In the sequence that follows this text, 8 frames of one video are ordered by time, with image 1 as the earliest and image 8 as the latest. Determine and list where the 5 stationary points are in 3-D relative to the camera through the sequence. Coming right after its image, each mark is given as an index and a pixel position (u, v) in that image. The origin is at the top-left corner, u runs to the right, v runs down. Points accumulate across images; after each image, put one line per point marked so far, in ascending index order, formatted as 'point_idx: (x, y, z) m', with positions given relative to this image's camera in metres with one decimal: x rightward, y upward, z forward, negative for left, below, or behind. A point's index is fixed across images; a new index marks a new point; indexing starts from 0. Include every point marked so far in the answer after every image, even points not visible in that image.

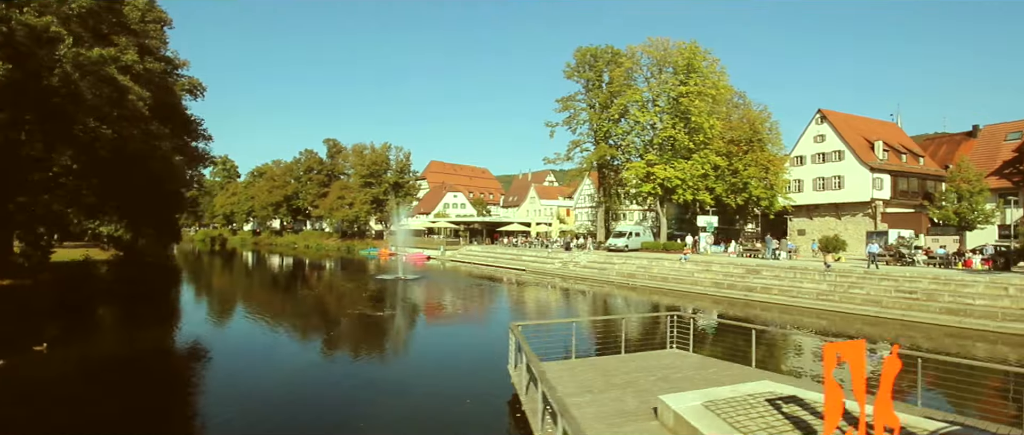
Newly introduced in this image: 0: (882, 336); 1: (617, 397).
0: (+13.9, -4.4, +19.1) m
1: (+2.0, -3.2, +9.3) m
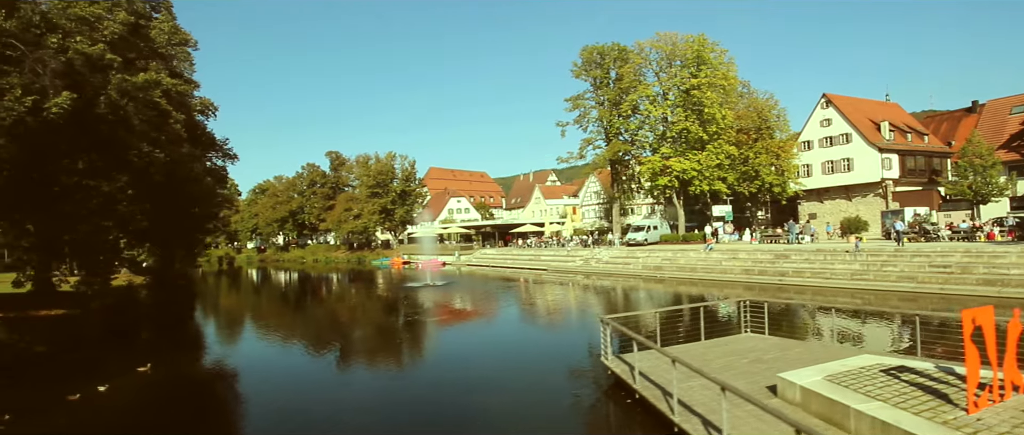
0: (+16.0, -3.5, +19.6) m
1: (+4.1, -3.0, +9.6) m
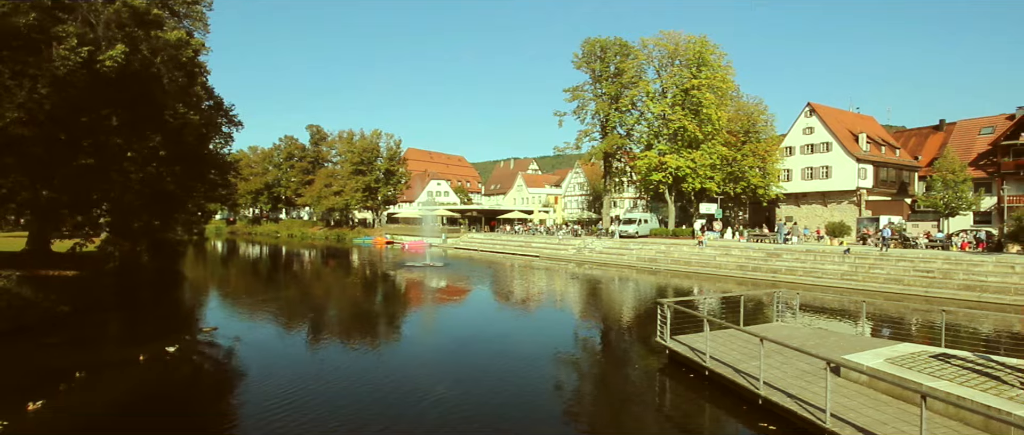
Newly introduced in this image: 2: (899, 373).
0: (+16.8, -3.8, +21.2) m
1: (+5.7, -2.9, +10.5) m
2: (+6.5, -2.6, +8.4) m
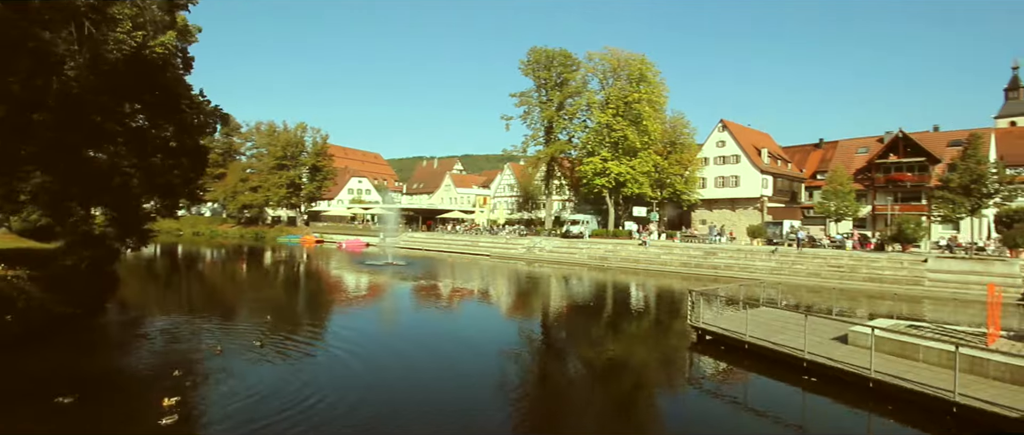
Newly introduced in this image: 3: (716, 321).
0: (+16.3, -4.1, +25.7) m
1: (+7.4, -3.0, +13.1) m
2: (+8.6, -2.7, +11.2) m
3: (+6.0, -3.0, +14.7) m
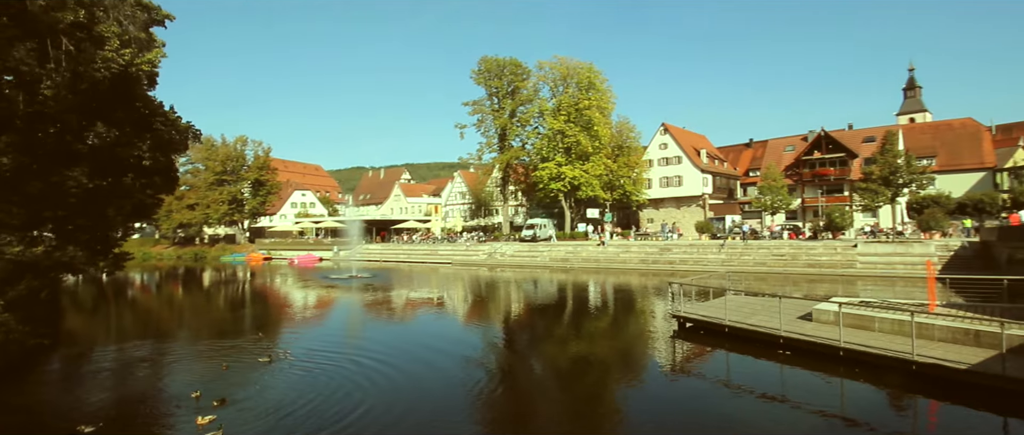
0: (+14.8, -3.7, +28.1) m
1: (+7.4, -2.8, +14.5) m
2: (+8.7, -2.4, +12.8) m
3: (+5.8, -2.9, +16.0) m
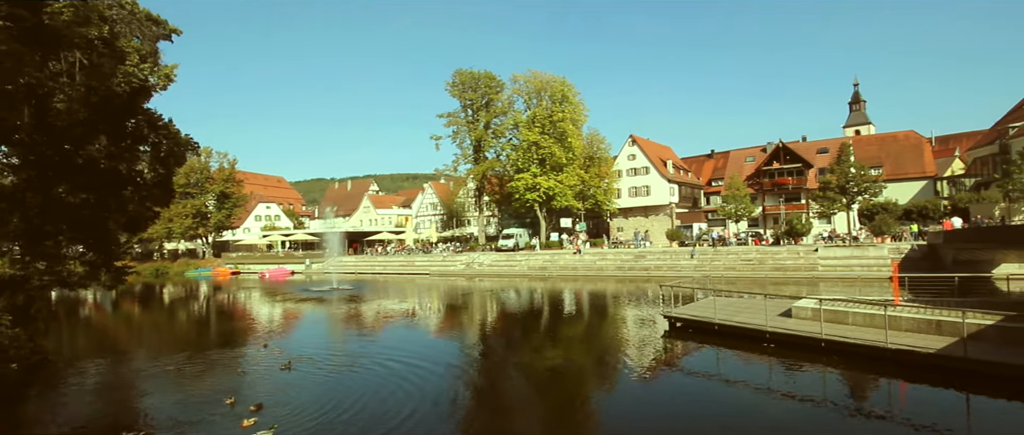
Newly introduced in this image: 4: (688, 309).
0: (+14.0, -4.1, +29.8) m
1: (+7.5, -3.0, +15.7) m
2: (+9.0, -2.5, +14.1) m
3: (+5.8, -3.1, +17.1) m
4: (+5.9, -3.1, +17.0) m
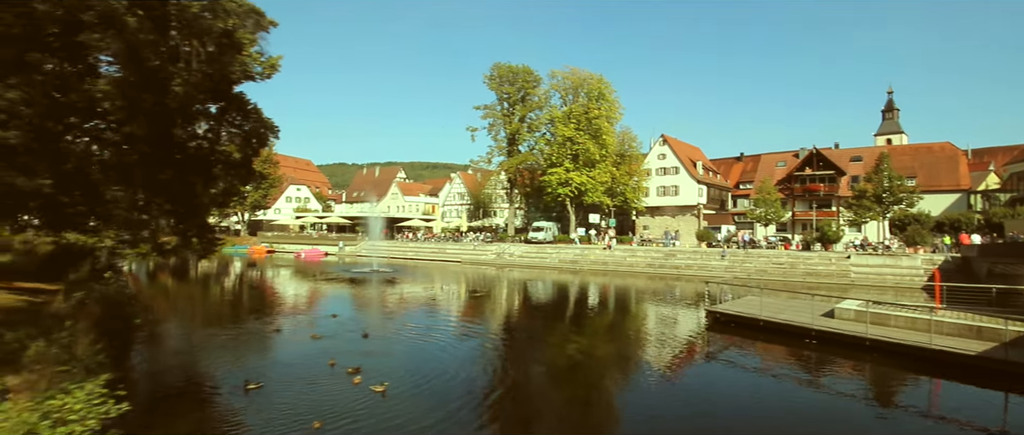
0: (+16.1, -4.3, +30.4) m
1: (+9.2, -3.1, +16.5) m
2: (+10.7, -2.7, +14.8) m
3: (+7.6, -3.1, +17.9) m
4: (+7.7, -3.1, +17.9) m
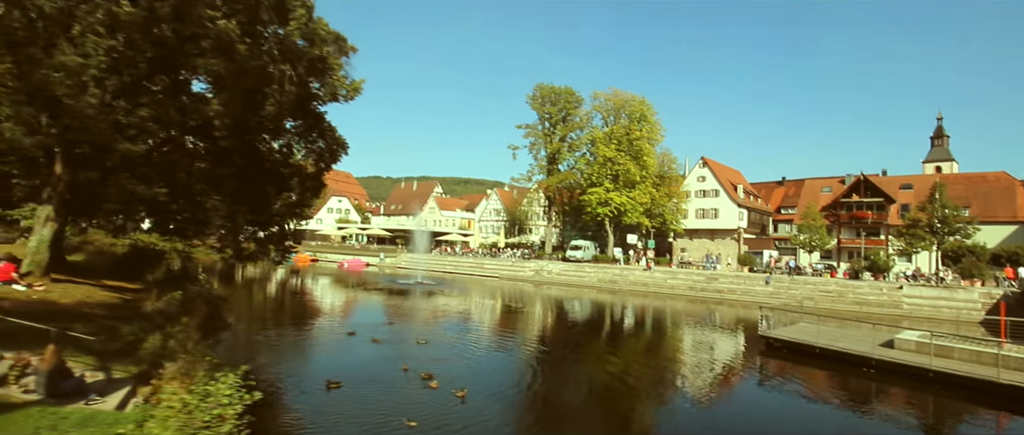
0: (+18.6, -5.9, +29.8) m
1: (+11.0, -4.0, +16.5) m
2: (+12.4, -3.6, +14.7) m
3: (+9.5, -4.0, +18.0) m
4: (+9.6, -4.0, +17.9) m
